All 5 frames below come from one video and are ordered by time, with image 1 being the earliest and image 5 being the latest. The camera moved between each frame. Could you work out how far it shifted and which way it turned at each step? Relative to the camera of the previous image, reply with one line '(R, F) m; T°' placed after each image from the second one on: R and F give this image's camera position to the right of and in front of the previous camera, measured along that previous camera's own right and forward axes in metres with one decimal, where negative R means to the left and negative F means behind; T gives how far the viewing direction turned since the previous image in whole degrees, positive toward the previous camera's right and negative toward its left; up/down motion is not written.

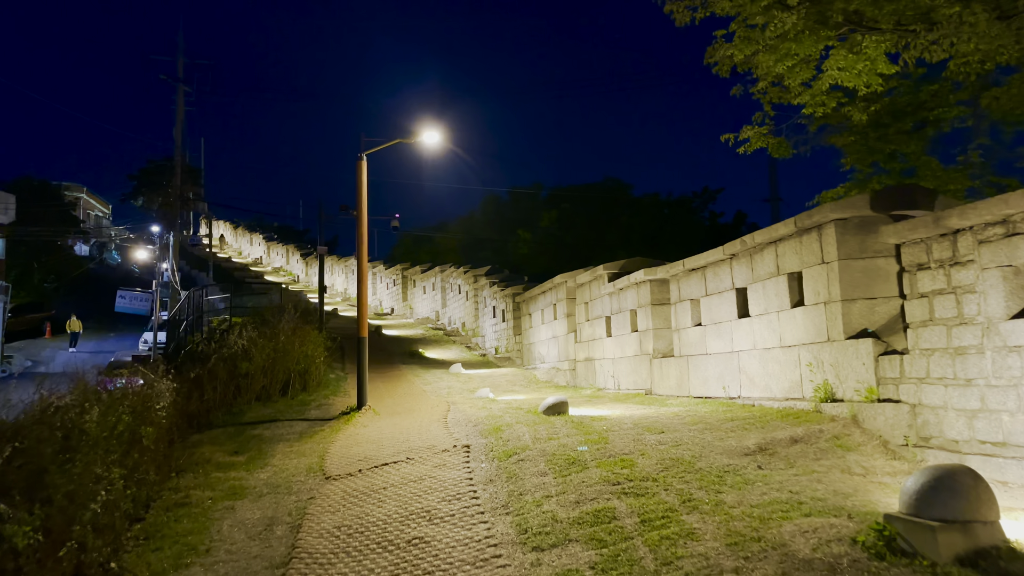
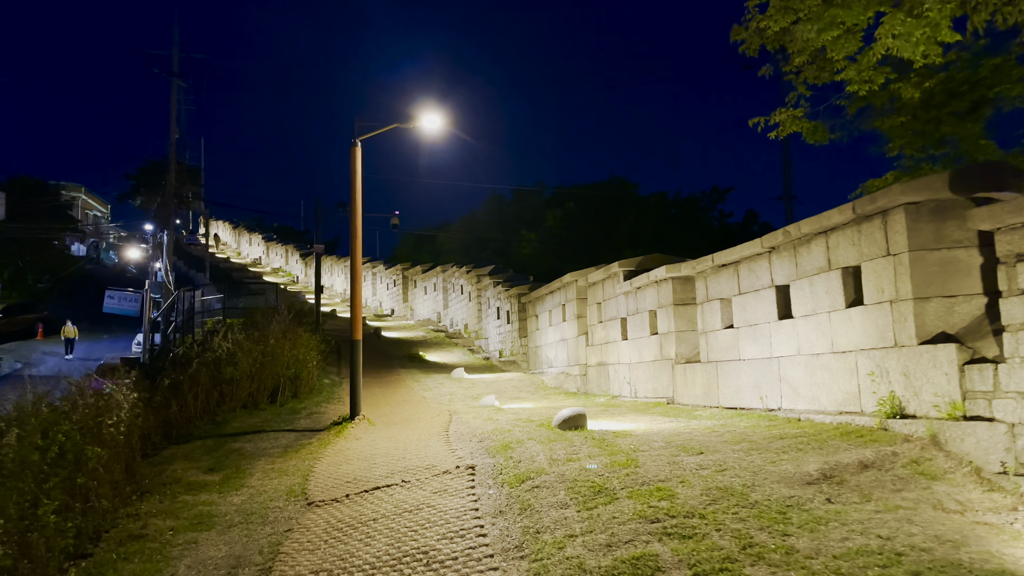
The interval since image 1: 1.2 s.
(-0.1, +1.1) m; 0°
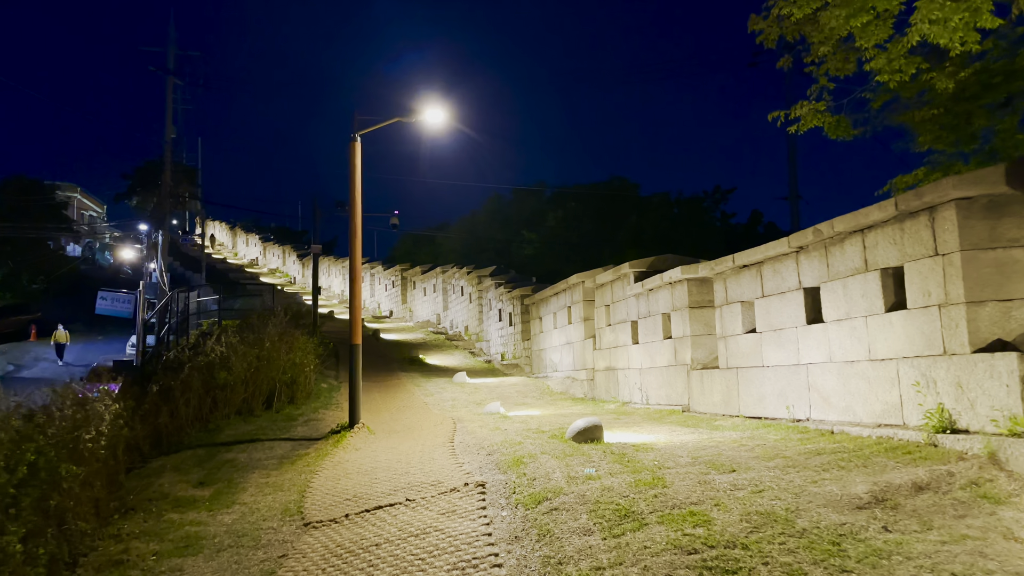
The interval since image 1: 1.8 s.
(-0.1, +0.5) m; 0°
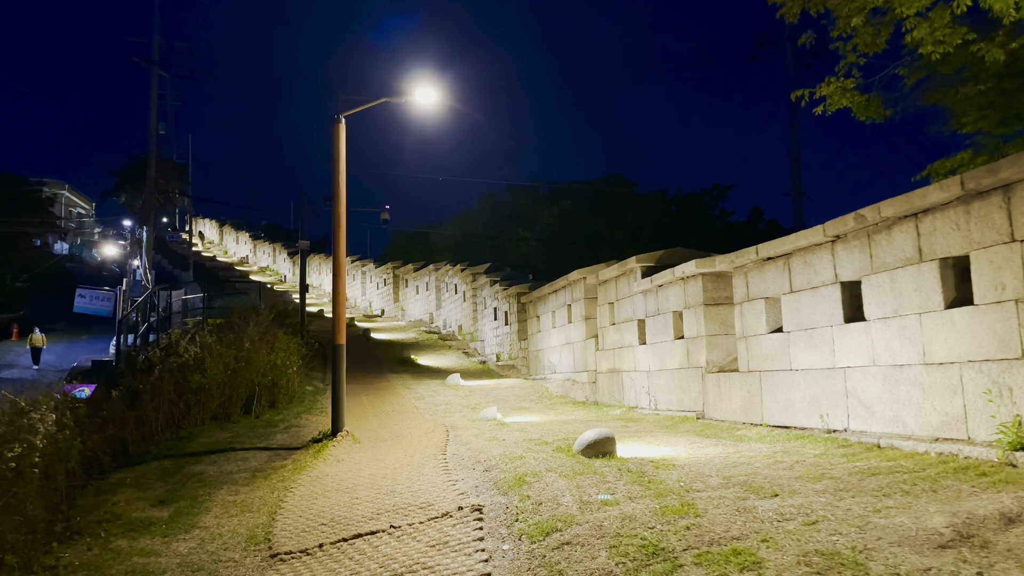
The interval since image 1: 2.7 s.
(-0.1, +0.9) m; +1°
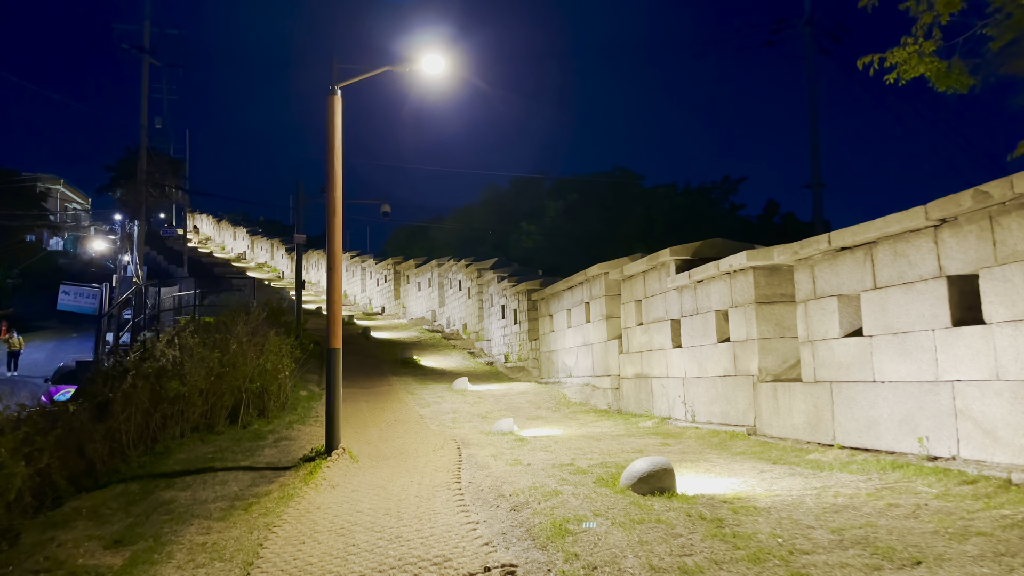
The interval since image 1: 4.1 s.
(-0.3, +1.3) m; 0°
